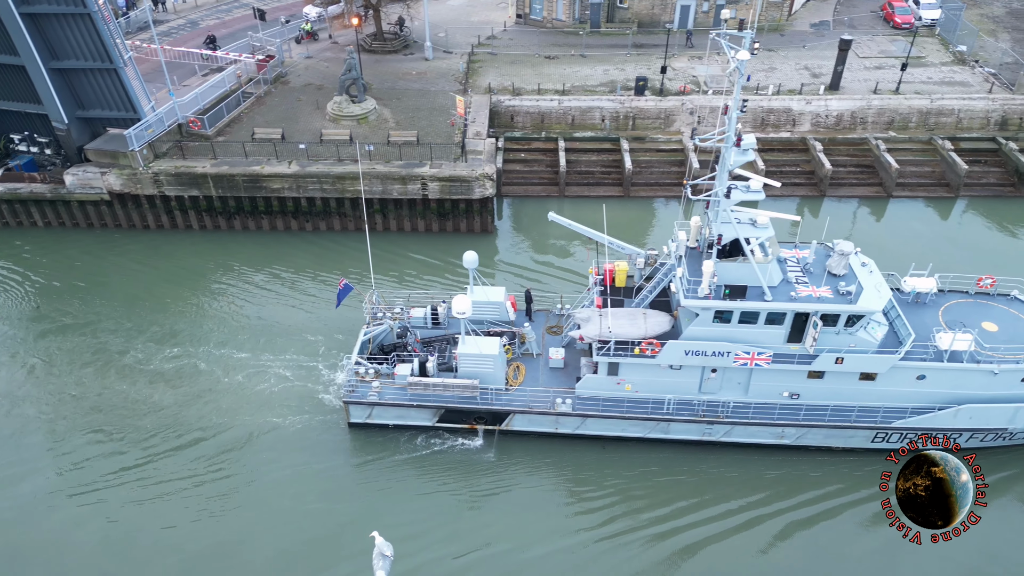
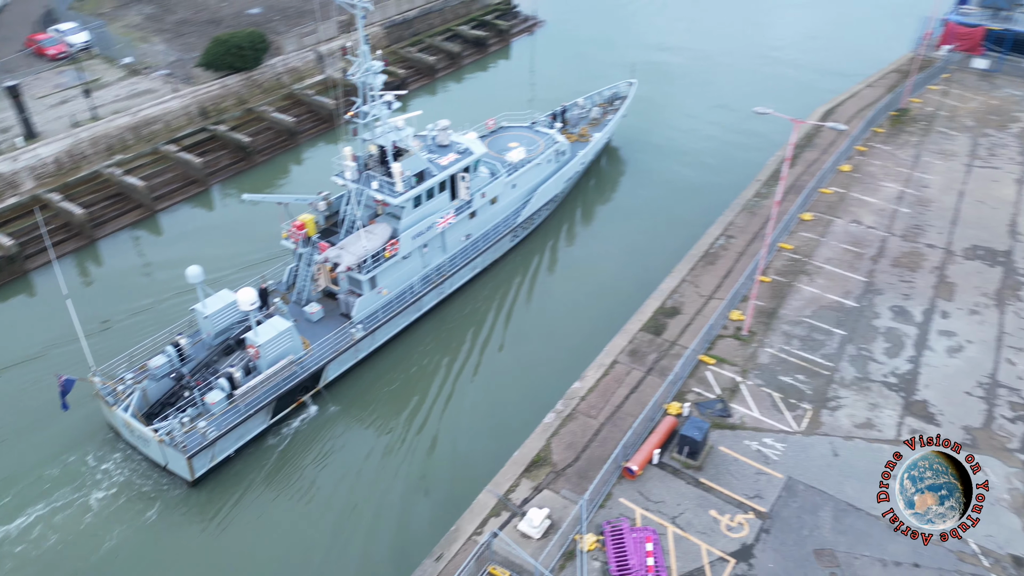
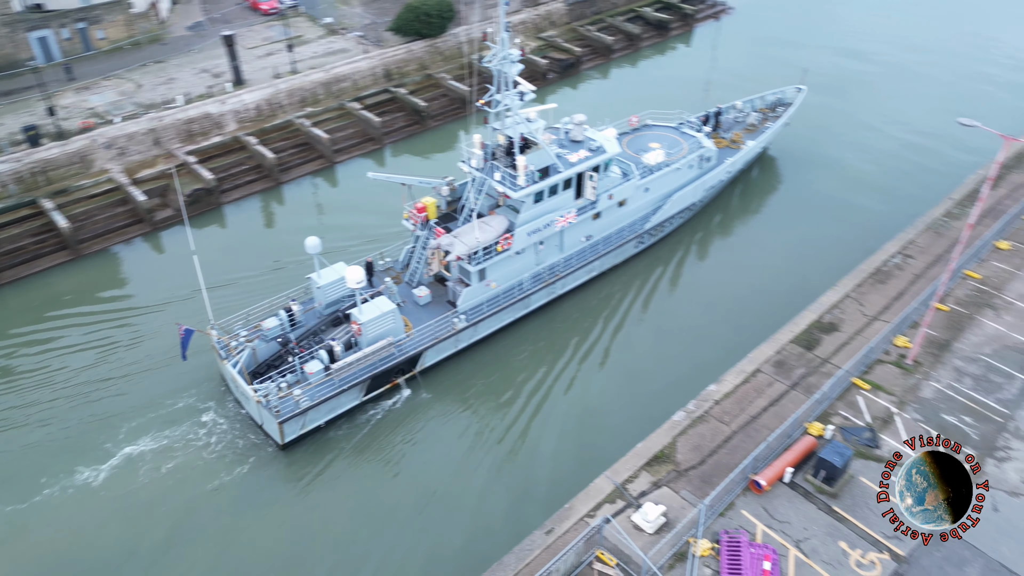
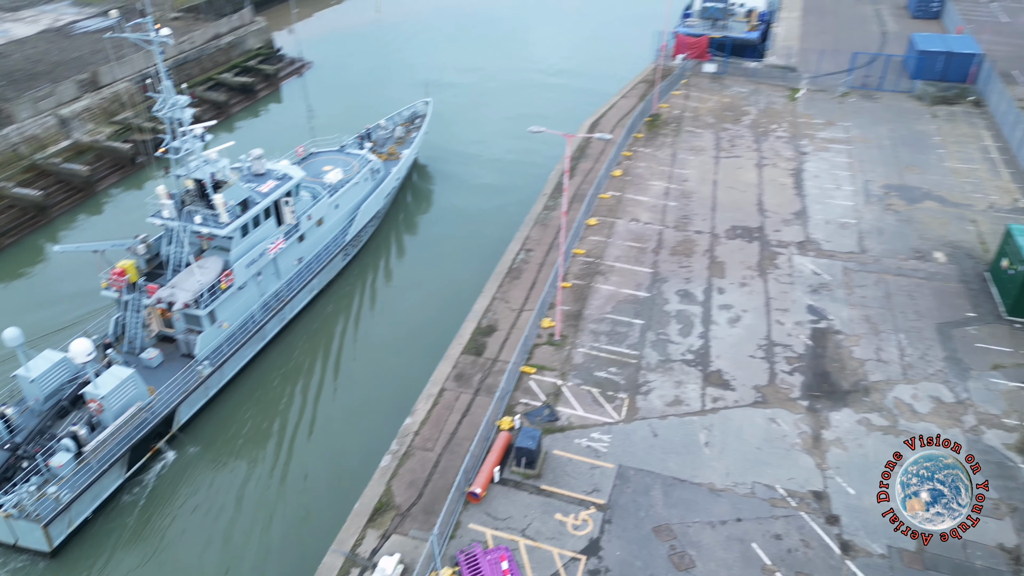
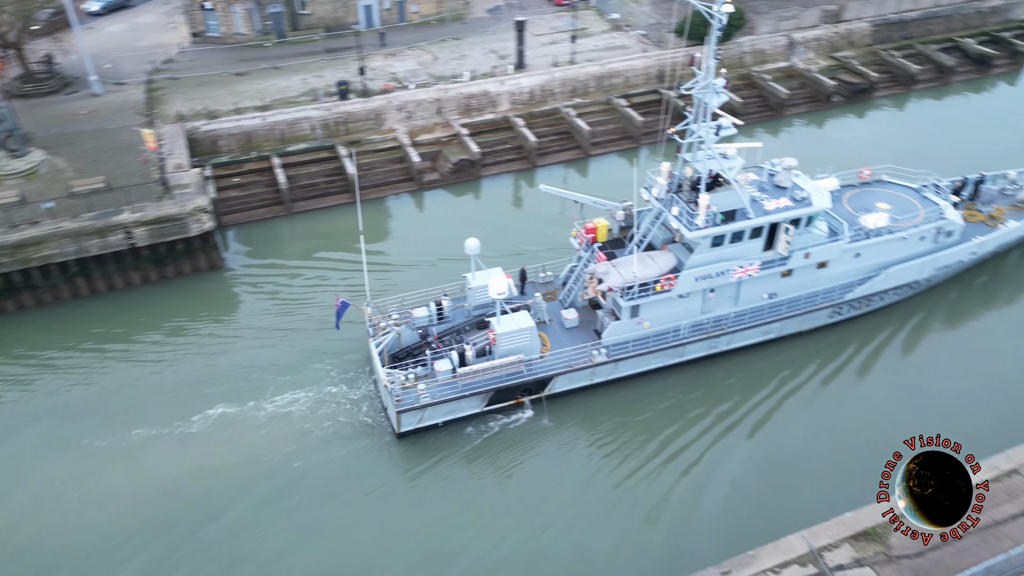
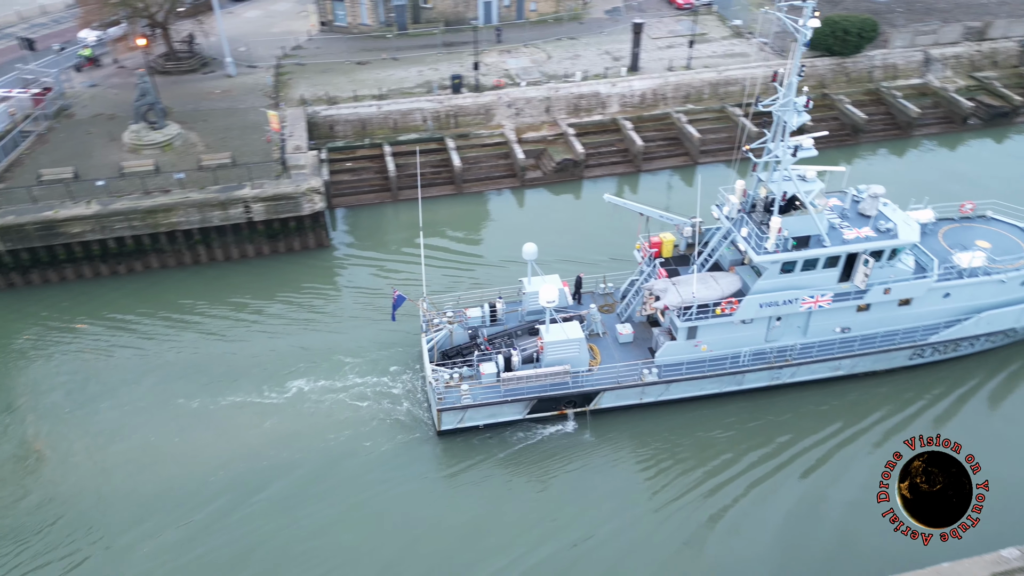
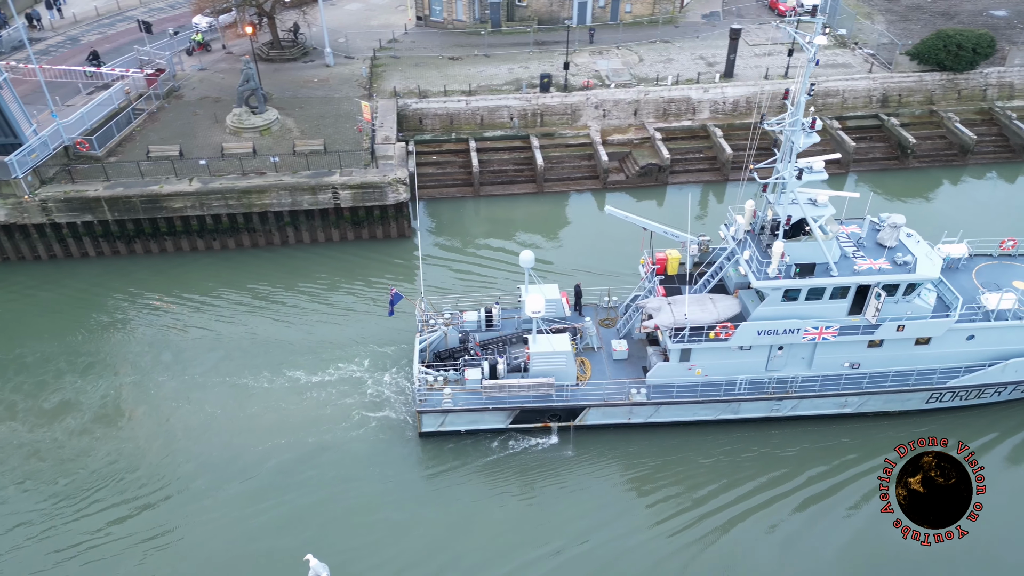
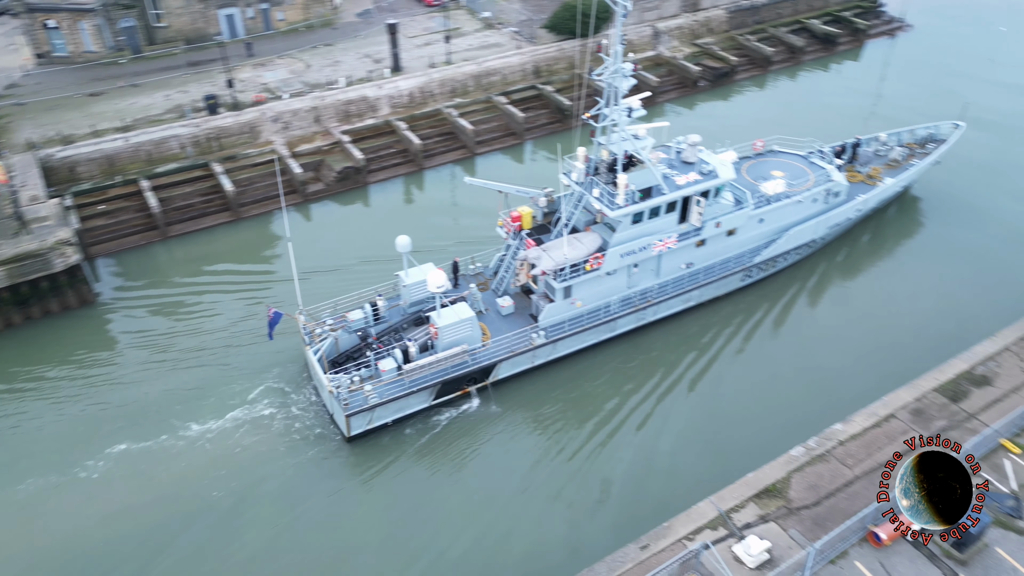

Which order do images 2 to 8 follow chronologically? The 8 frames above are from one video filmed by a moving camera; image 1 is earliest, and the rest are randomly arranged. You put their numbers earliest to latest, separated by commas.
7, 6, 5, 8, 3, 2, 4
